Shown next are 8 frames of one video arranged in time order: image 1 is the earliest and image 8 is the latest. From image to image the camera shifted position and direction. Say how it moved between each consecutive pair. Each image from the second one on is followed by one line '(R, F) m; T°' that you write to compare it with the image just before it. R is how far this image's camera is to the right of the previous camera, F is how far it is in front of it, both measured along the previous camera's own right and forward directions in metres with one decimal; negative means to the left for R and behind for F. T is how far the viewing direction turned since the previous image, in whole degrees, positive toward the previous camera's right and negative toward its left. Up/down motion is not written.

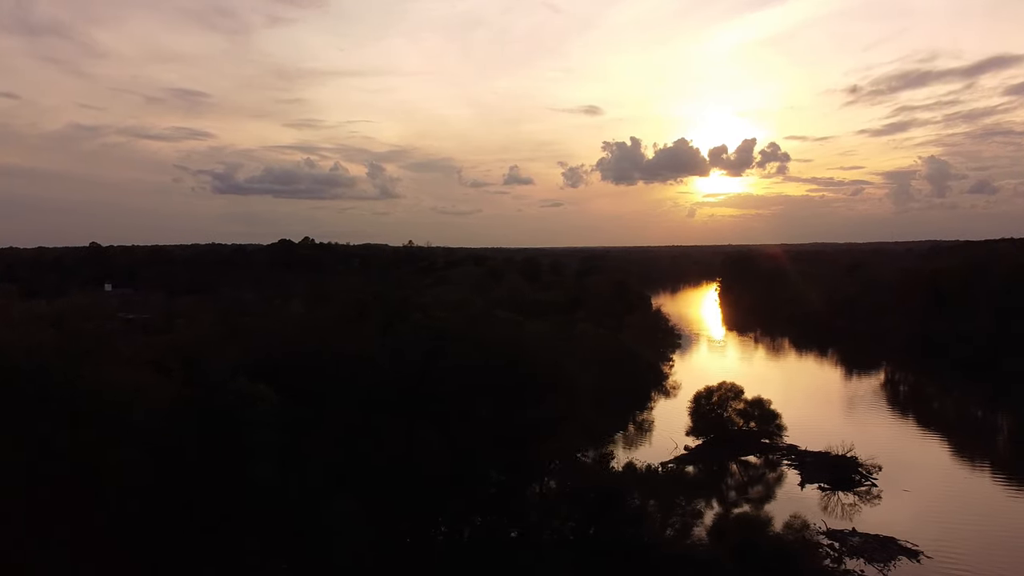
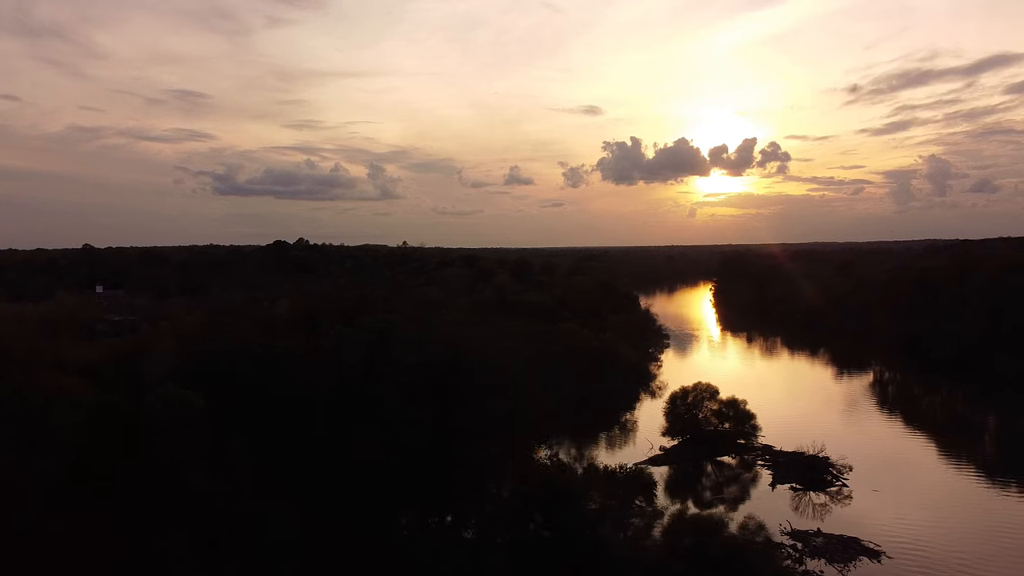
(+0.9, 0.0) m; 0°
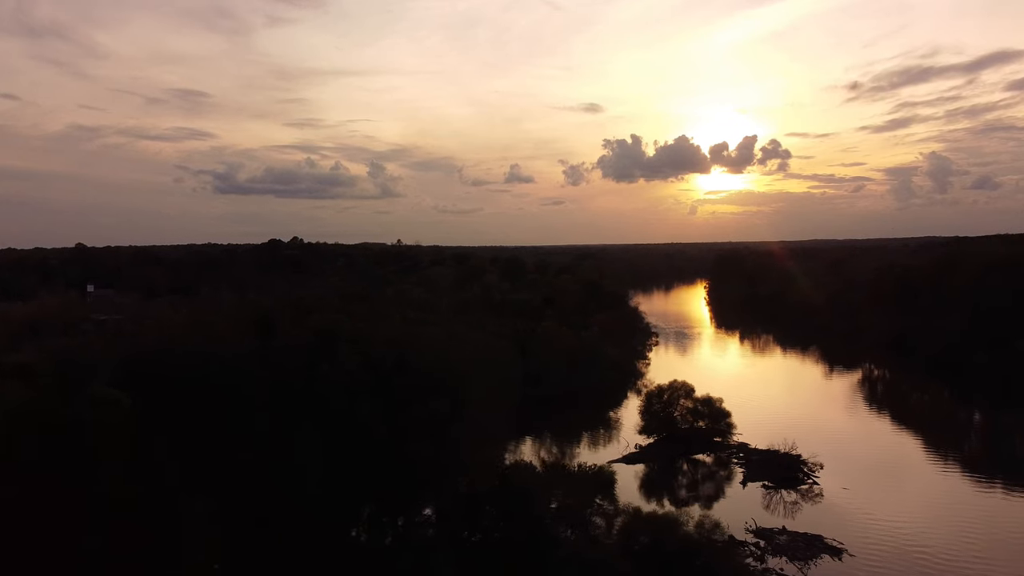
(+0.9, 0.0) m; 0°
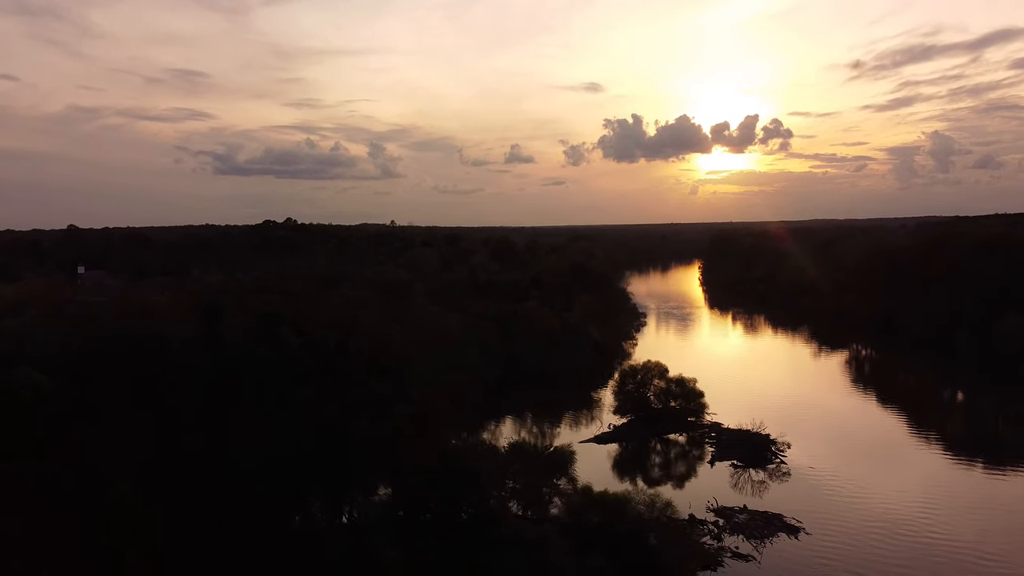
(+0.9, 0.0) m; 0°
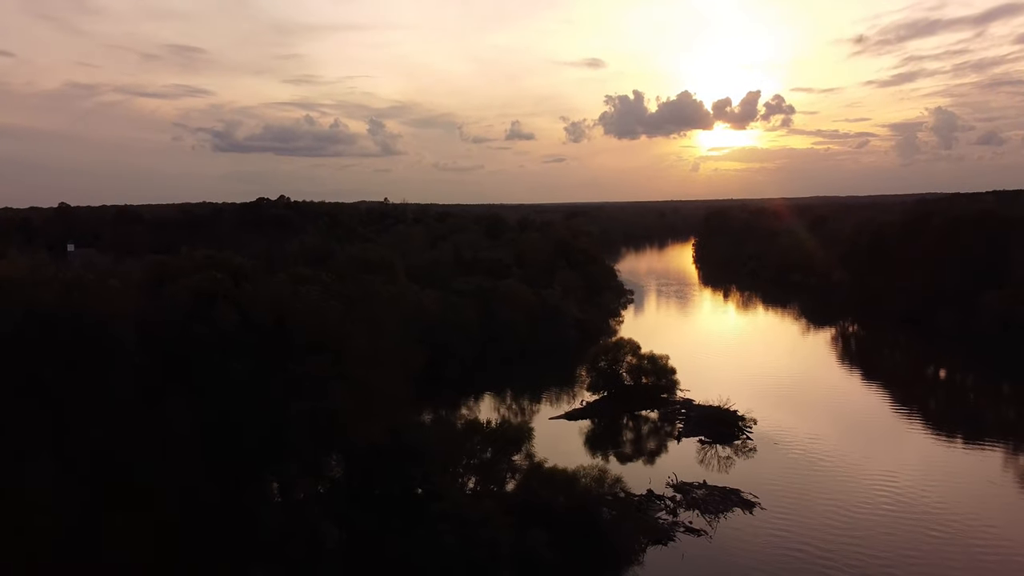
(+1.0, 0.0) m; 0°
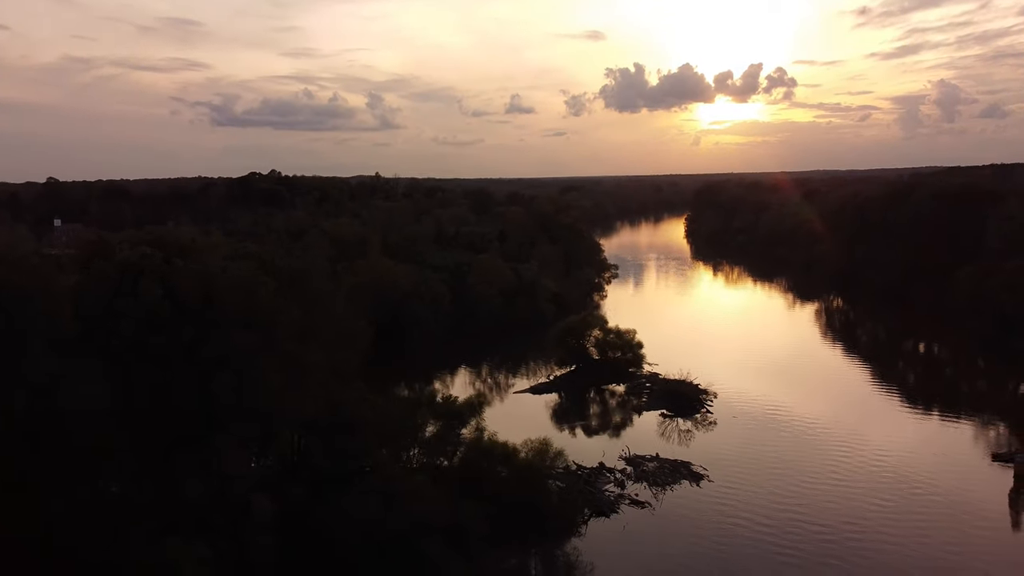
(+1.1, 0.0) m; 0°
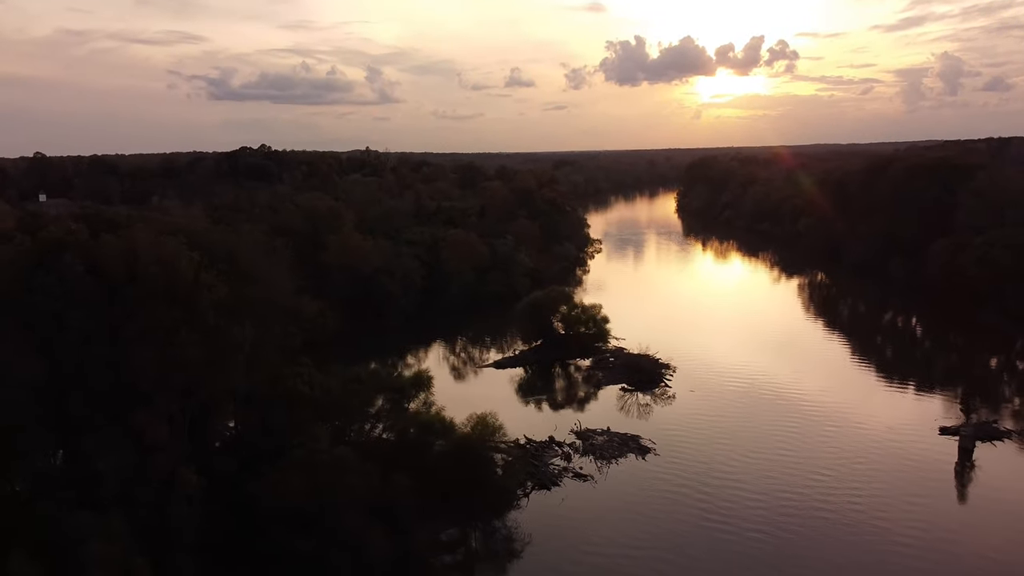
(+1.2, 0.0) m; 0°
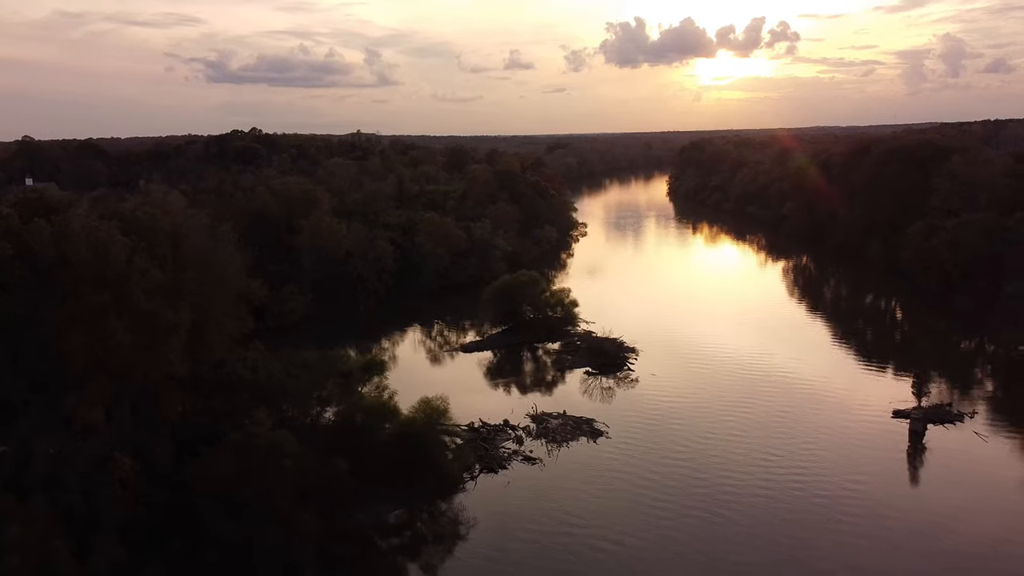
(+1.1, 0.0) m; 0°
